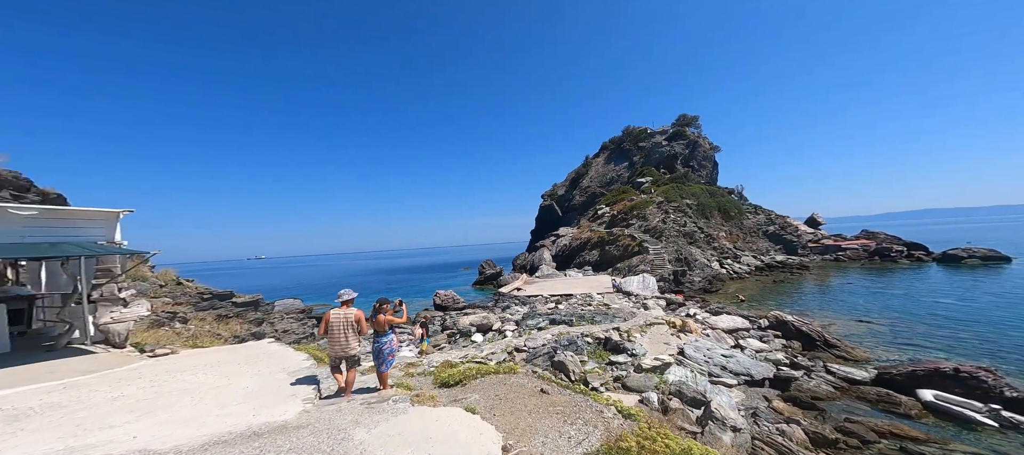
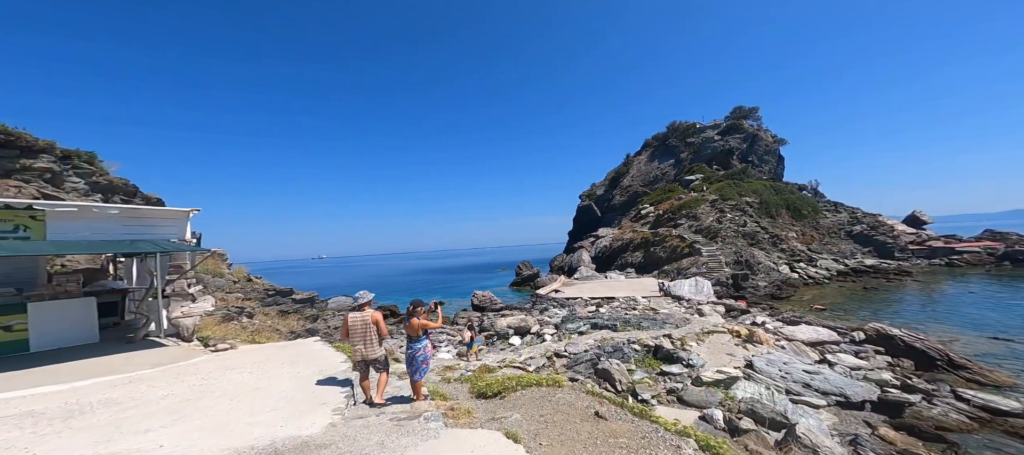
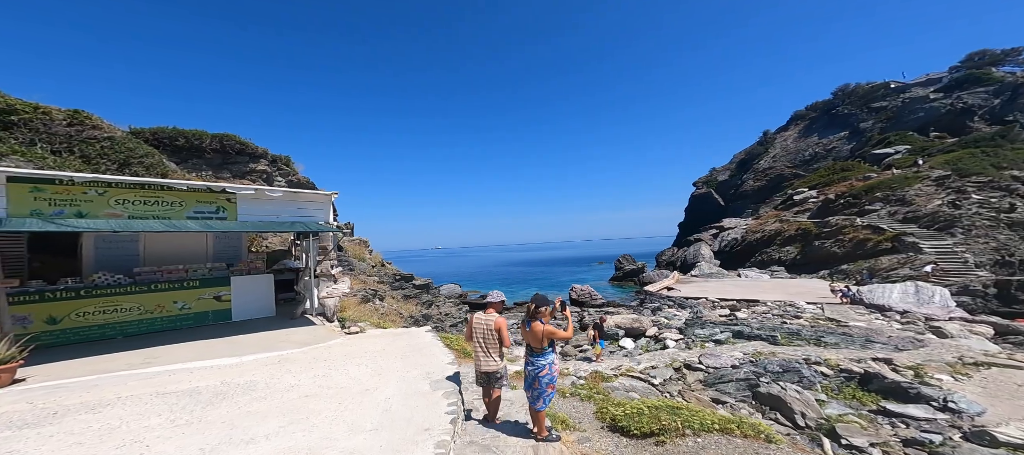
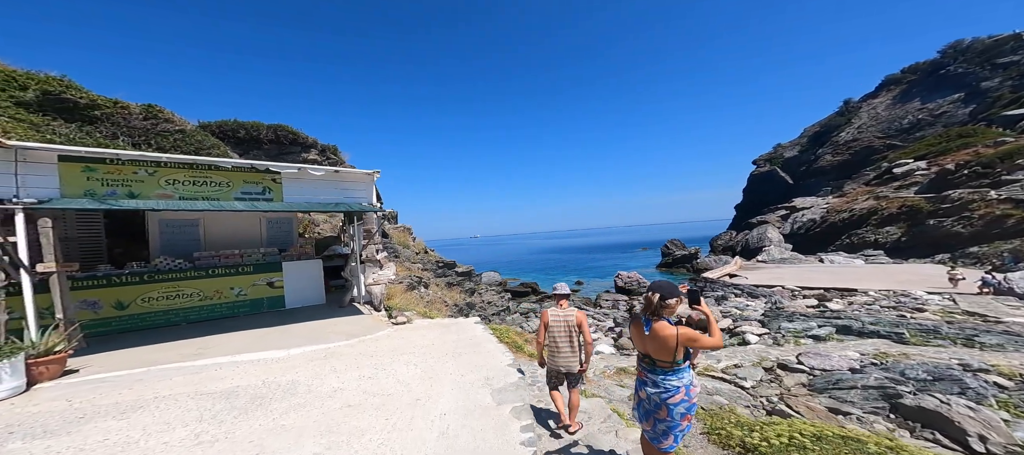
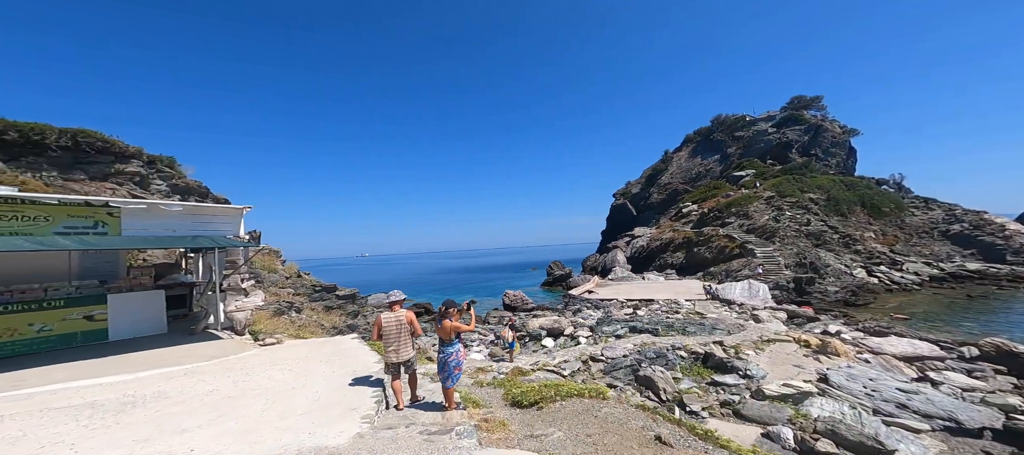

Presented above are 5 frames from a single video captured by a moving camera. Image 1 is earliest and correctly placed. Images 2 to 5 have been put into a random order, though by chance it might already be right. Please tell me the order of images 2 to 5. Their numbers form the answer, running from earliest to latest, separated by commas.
2, 5, 3, 4
